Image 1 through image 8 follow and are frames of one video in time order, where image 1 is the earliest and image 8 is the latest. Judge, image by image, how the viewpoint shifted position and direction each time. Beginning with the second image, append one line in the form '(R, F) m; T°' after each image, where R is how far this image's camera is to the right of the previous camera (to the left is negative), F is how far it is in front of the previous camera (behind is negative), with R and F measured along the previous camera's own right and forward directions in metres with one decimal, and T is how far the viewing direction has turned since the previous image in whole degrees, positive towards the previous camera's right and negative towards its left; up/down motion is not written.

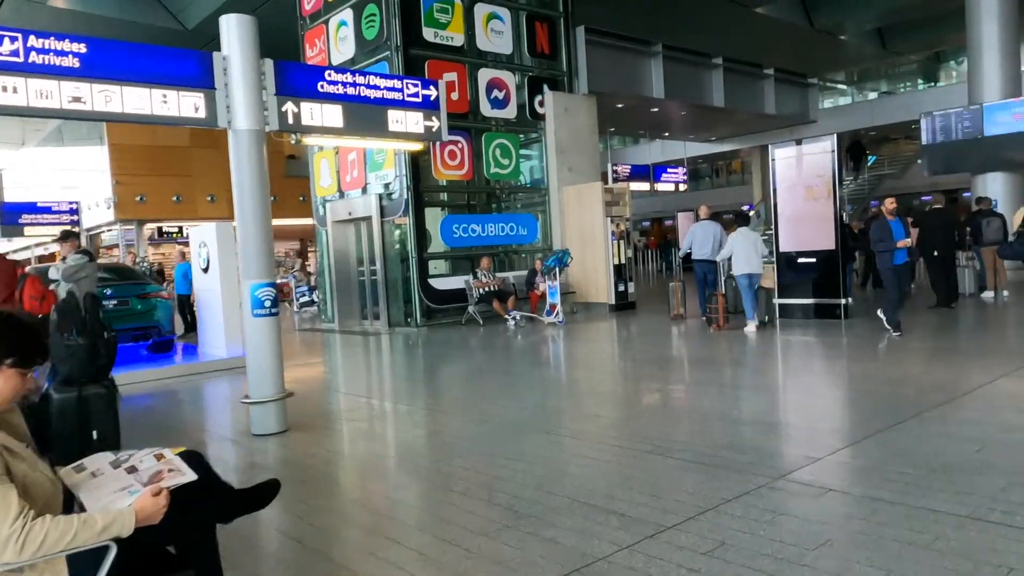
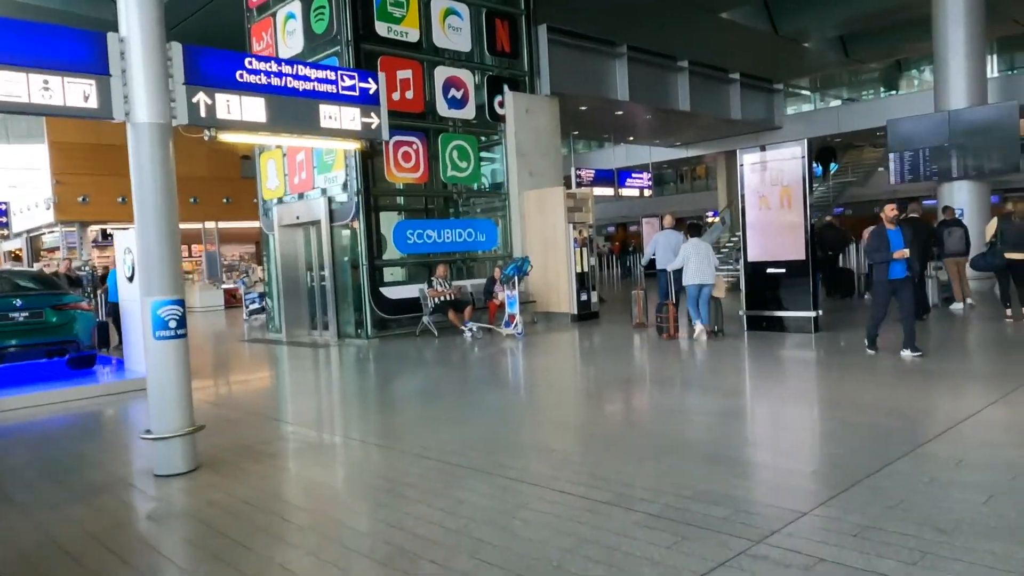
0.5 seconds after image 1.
(+0.1, +0.6) m; +3°
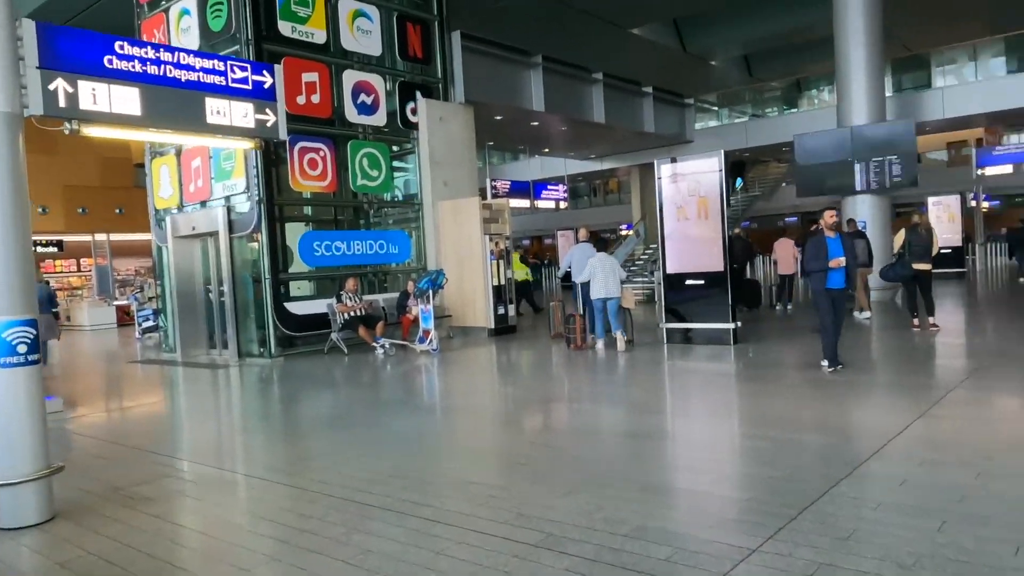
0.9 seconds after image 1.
(0.0, +0.4) m; +6°
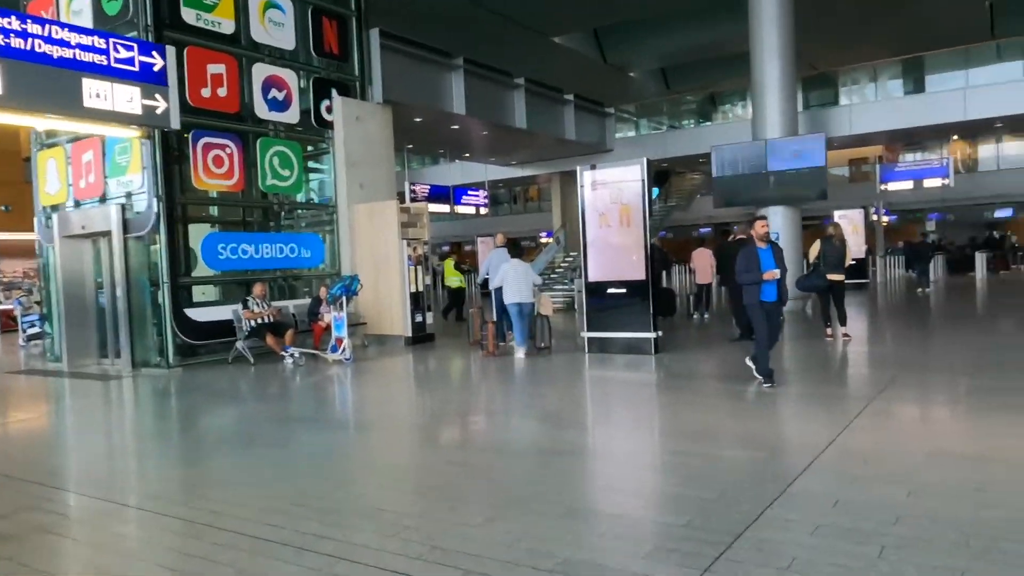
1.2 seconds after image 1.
(0.0, +0.3) m; +6°
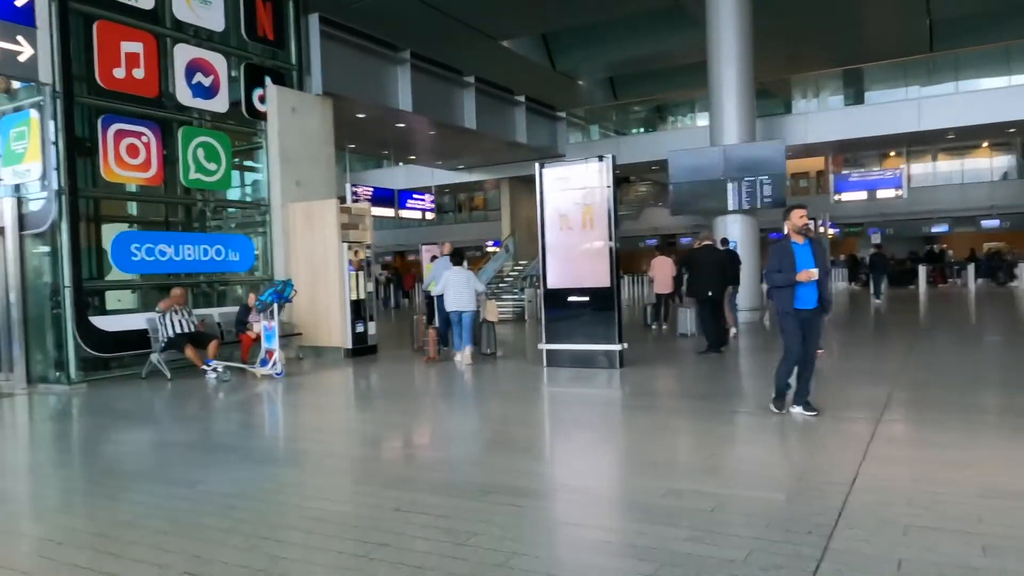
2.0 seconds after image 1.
(-0.1, +0.9) m; +4°
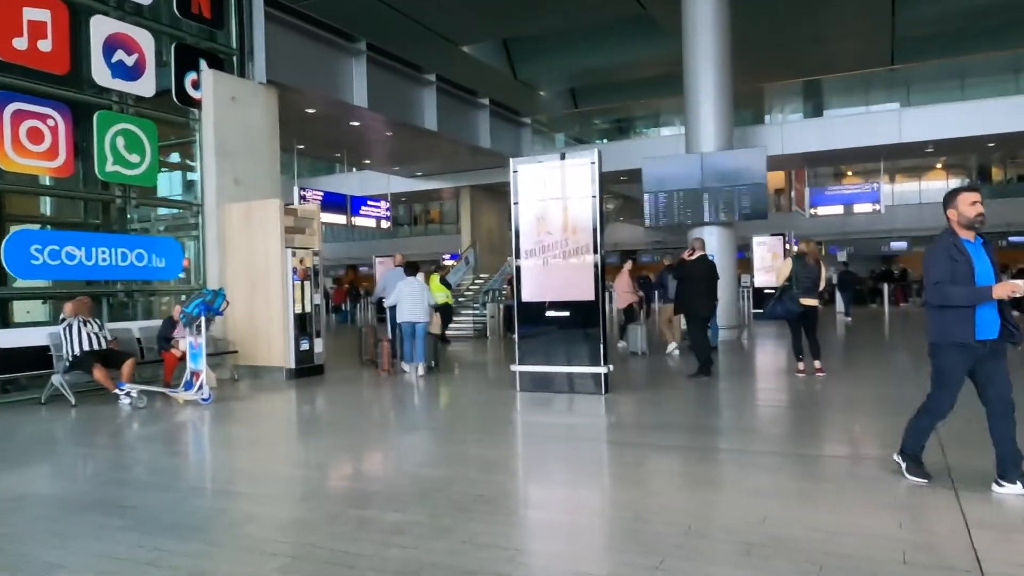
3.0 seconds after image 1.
(-0.2, +1.2) m; +3°
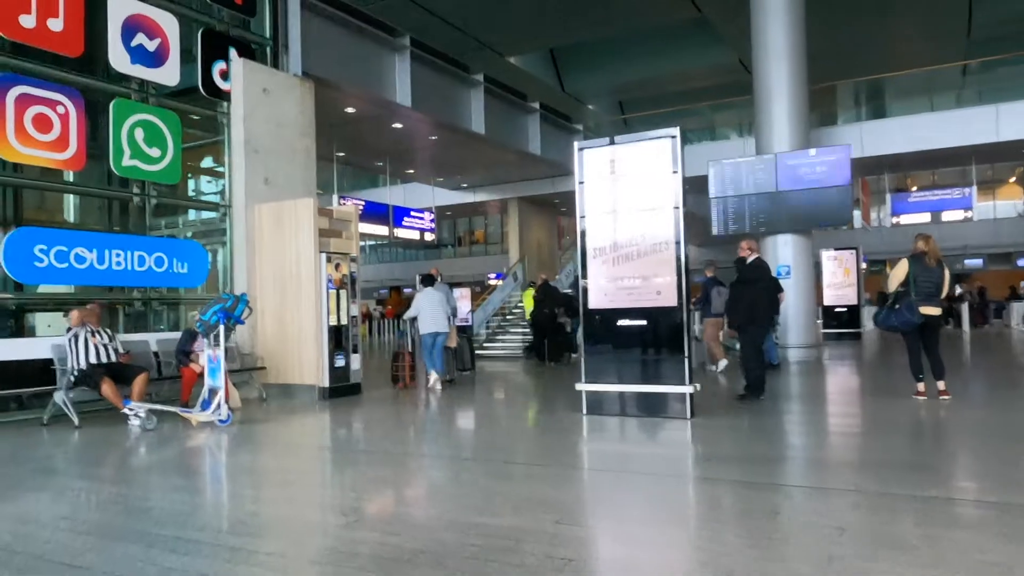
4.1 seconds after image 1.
(-0.2, +1.1) m; -3°
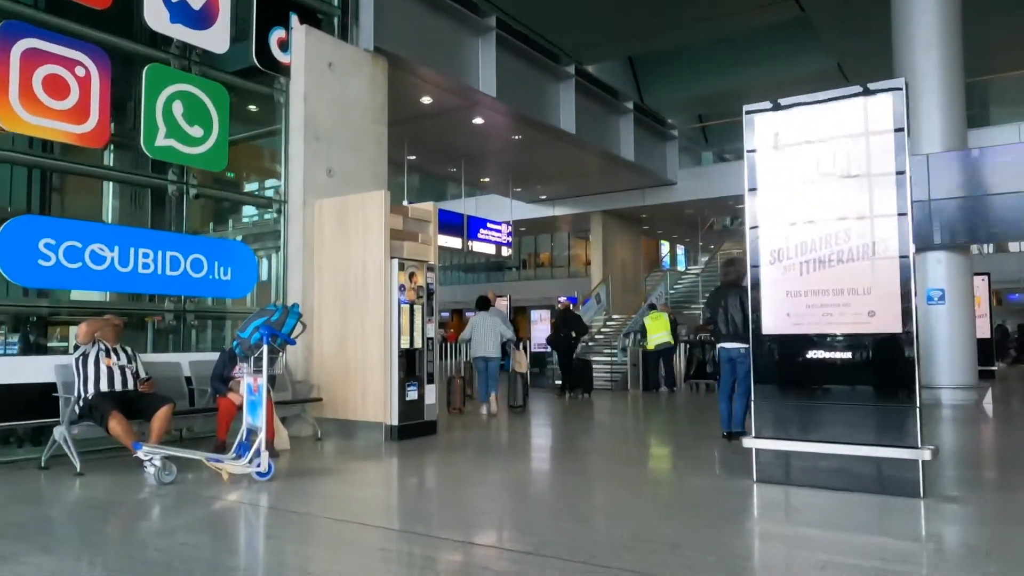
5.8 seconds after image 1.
(-0.6, +1.8) m; -4°
